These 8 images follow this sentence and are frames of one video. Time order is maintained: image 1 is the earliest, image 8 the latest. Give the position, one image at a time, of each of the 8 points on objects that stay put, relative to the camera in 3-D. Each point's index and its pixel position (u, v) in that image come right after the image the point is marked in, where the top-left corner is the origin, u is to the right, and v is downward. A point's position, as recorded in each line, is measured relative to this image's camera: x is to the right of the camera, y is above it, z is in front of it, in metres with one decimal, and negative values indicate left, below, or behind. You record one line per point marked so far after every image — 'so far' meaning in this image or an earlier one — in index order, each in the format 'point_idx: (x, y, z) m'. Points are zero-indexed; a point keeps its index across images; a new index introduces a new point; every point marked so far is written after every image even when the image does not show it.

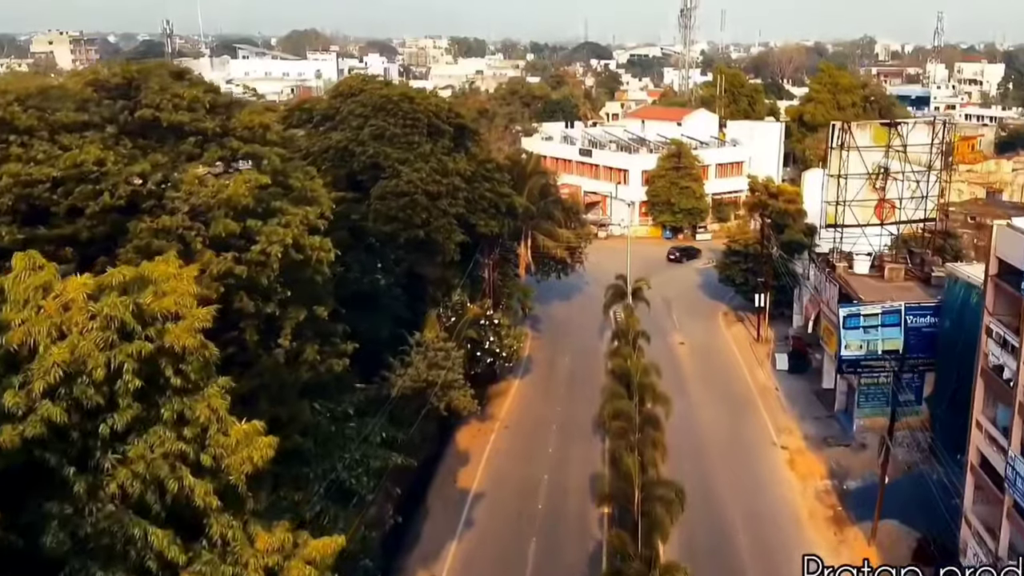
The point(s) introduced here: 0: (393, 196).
0: (-2.9, +2.2, +18.9) m
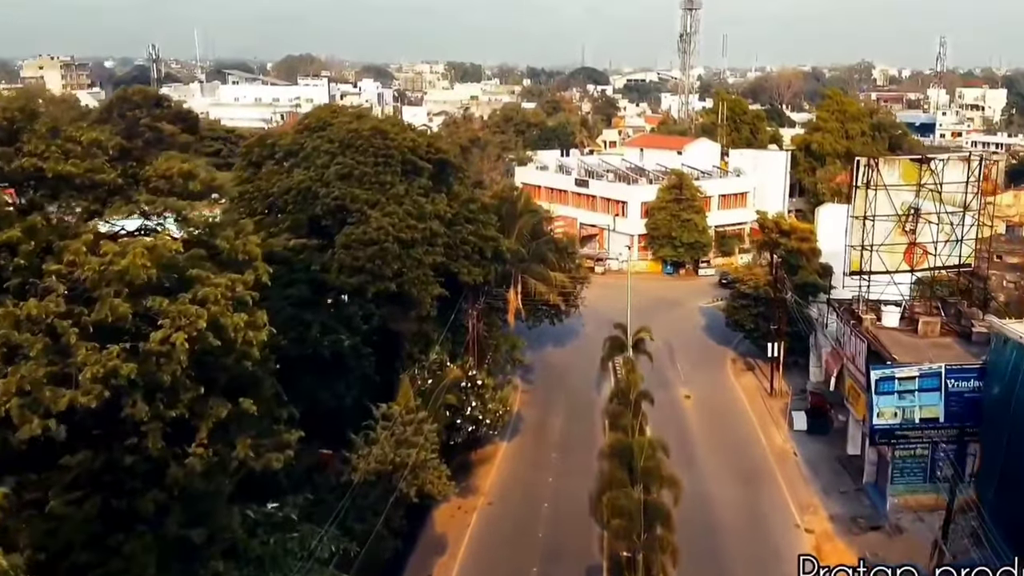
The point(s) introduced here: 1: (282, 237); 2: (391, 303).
0: (-3.2, +0.9, +16.6) m
1: (-5.0, +1.1, +17.2) m
2: (-2.7, -0.3, +17.5) m
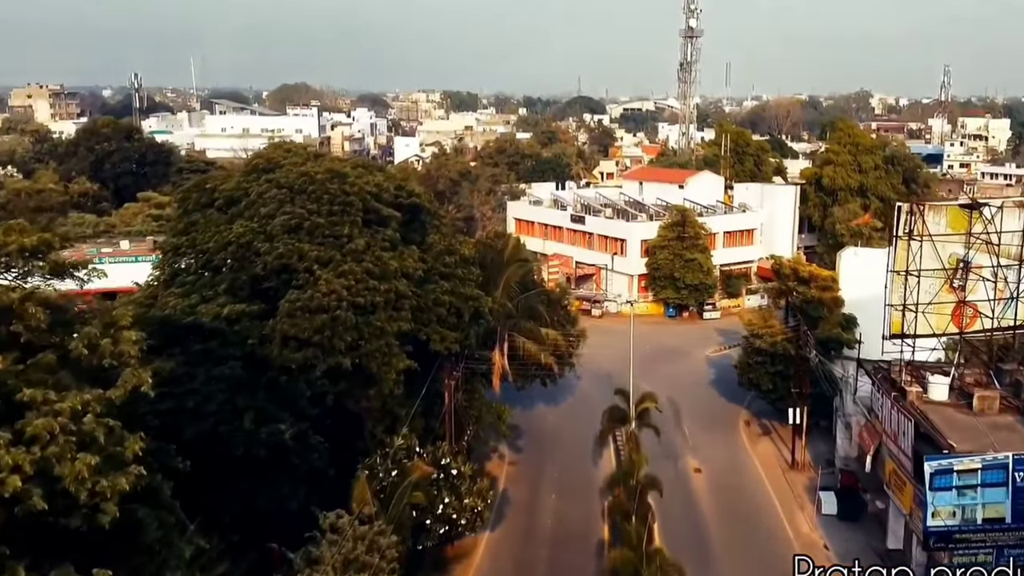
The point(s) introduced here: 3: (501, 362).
0: (-3.6, -0.4, +13.7) m
1: (-5.4, -0.3, +14.3) m
2: (-3.0, -1.7, +14.6) m
3: (-0.3, -1.8, +19.4) m
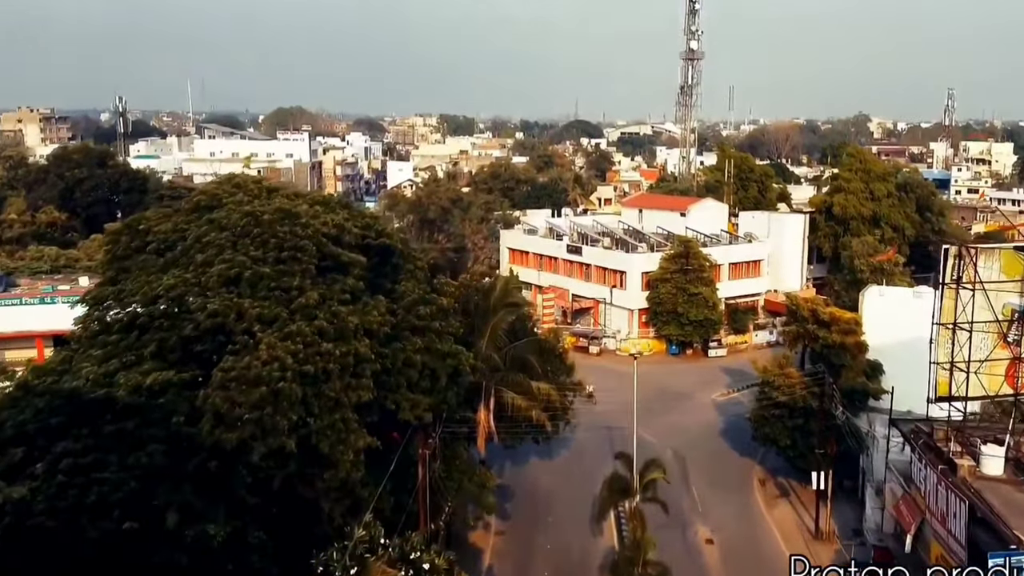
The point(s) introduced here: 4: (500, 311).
0: (-3.9, -1.4, +11.3) m
1: (-5.6, -1.2, +11.9) m
2: (-3.3, -2.7, +12.2) m
3: (-0.6, -2.9, +17.0) m
4: (-0.3, -0.5, +18.2) m
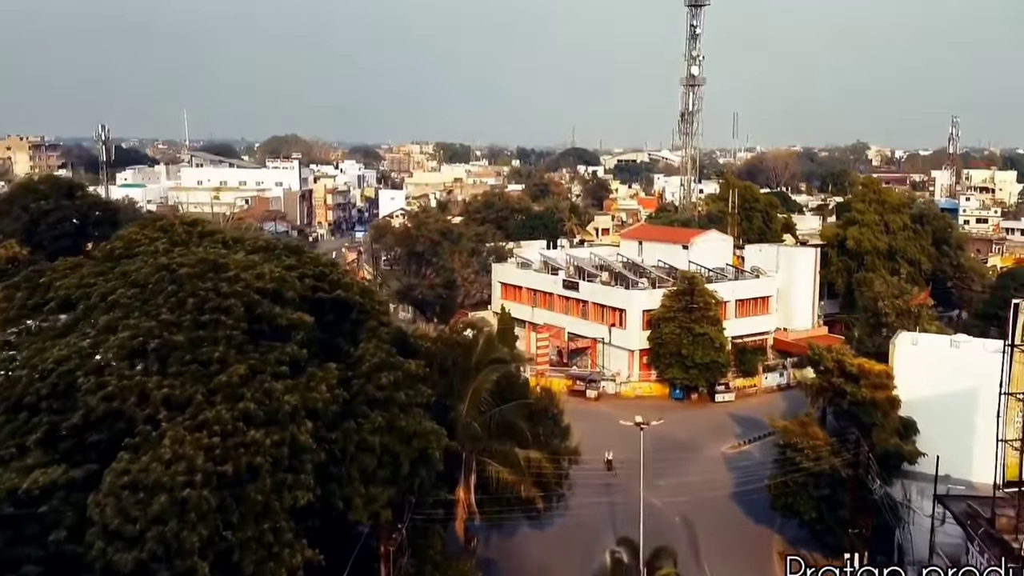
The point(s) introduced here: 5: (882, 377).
0: (-4.1, -2.2, +8.8) m
1: (-5.9, -2.1, +9.4) m
2: (-3.6, -3.5, +9.6) m
3: (-0.9, -4.0, +14.4) m
4: (-0.6, -1.6, +15.7) m
5: (+9.1, -2.2, +19.3) m
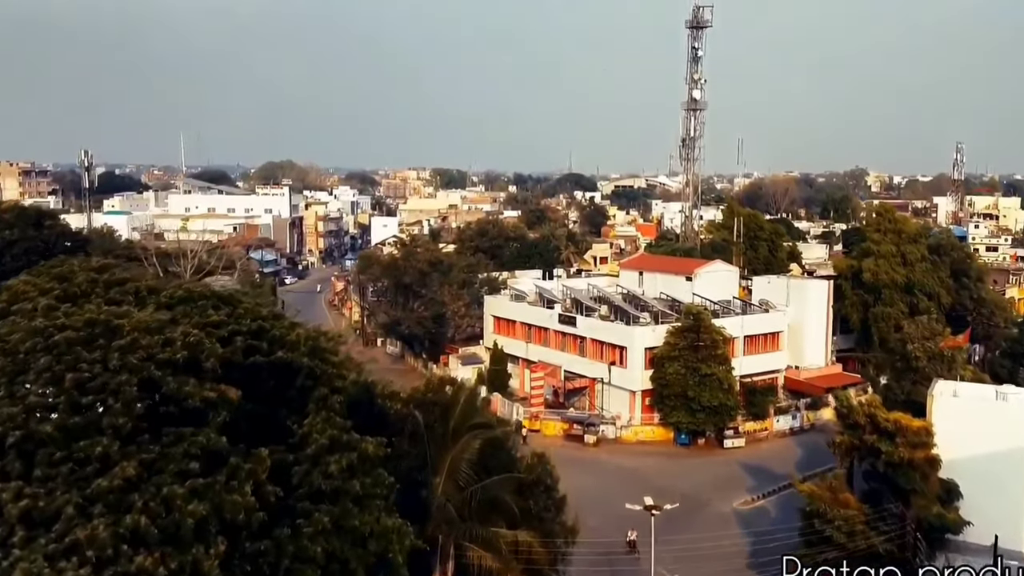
0: (-4.3, -2.9, +6.4) m
1: (-6.1, -2.8, +7.0) m
2: (-3.8, -4.2, +7.2) m
3: (-1.1, -4.8, +12.0) m
4: (-0.8, -2.5, +13.3) m
5: (+8.8, -3.2, +17.0) m
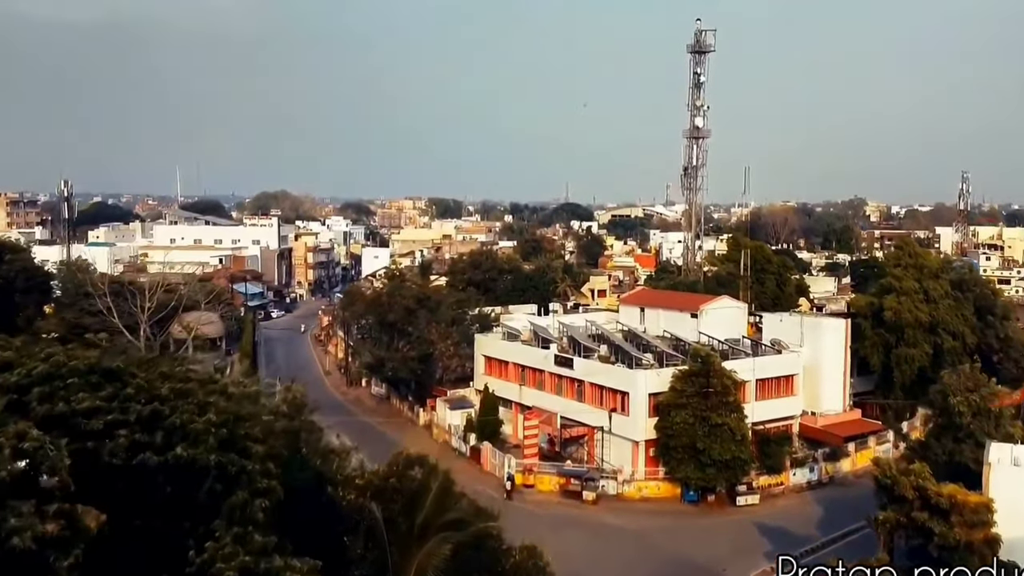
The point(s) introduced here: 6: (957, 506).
0: (-4.6, -3.4, +3.8) m
1: (-6.3, -3.4, +4.4) m
2: (-4.0, -4.8, +4.5) m
3: (-1.3, -5.6, +9.3) m
4: (-1.1, -3.3, +10.7) m
5: (+8.6, -4.1, +14.4) m
6: (+8.2, -4.1, +14.6) m
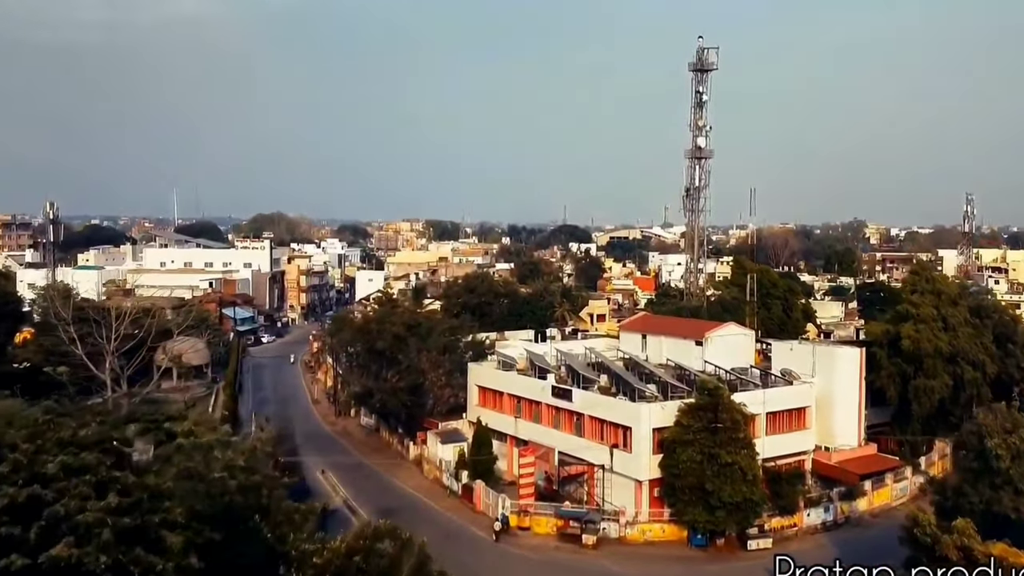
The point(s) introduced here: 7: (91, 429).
0: (-4.7, -3.7, +2.0) m
1: (-6.5, -3.7, +2.6) m
2: (-4.1, -5.1, +2.6) m
3: (-1.5, -6.0, +7.4) m
4: (-1.2, -3.8, +8.9) m
5: (+8.4, -4.7, +12.6) m
6: (+8.1, -4.6, +12.8) m
7: (-4.4, -1.3, +8.2) m
